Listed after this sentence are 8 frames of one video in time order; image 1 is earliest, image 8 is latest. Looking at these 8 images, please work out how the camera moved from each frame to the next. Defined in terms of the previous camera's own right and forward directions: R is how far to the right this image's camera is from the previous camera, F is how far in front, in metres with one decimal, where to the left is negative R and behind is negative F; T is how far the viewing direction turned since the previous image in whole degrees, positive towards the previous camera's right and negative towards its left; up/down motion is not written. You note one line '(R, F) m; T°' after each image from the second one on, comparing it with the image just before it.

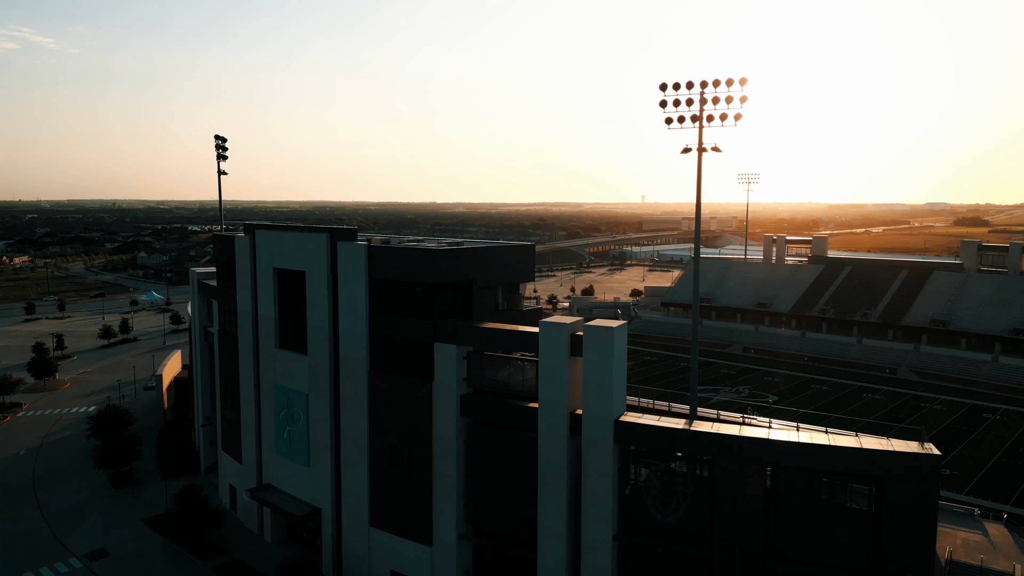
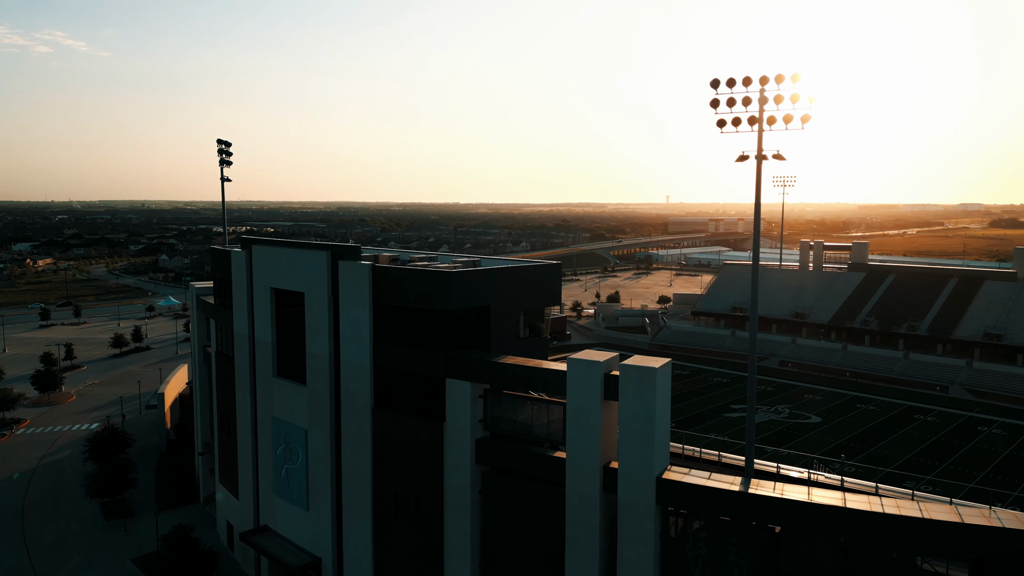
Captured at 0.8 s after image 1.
(0.0, +1.8) m; -2°
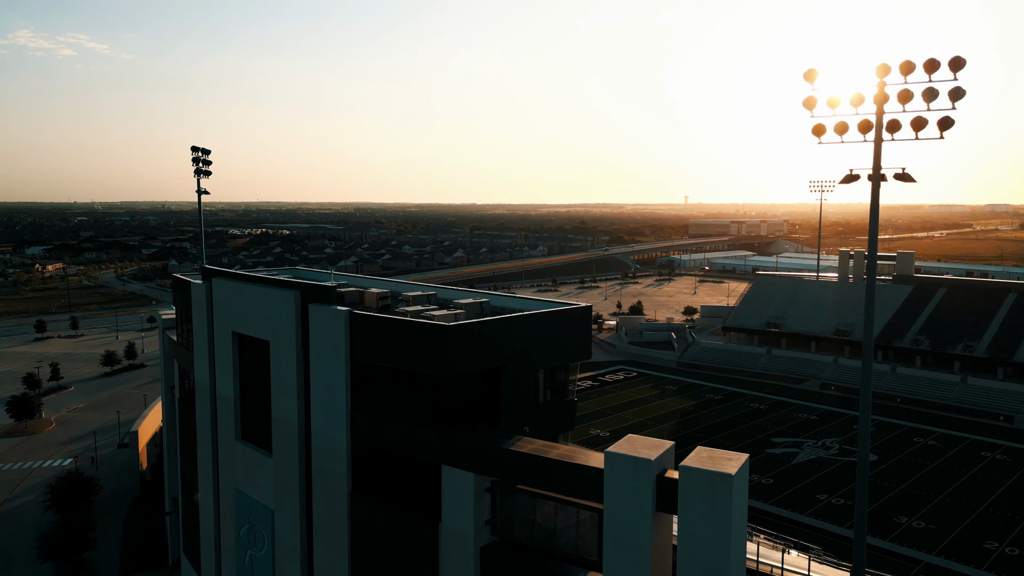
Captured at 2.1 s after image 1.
(0.0, +2.9) m; -1°
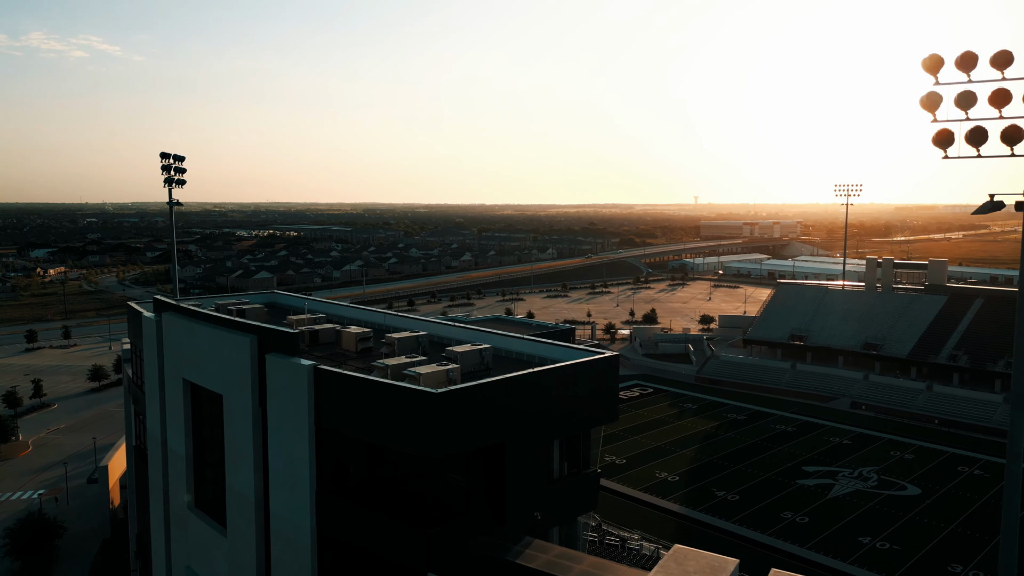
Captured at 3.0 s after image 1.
(0.0, +2.1) m; -1°
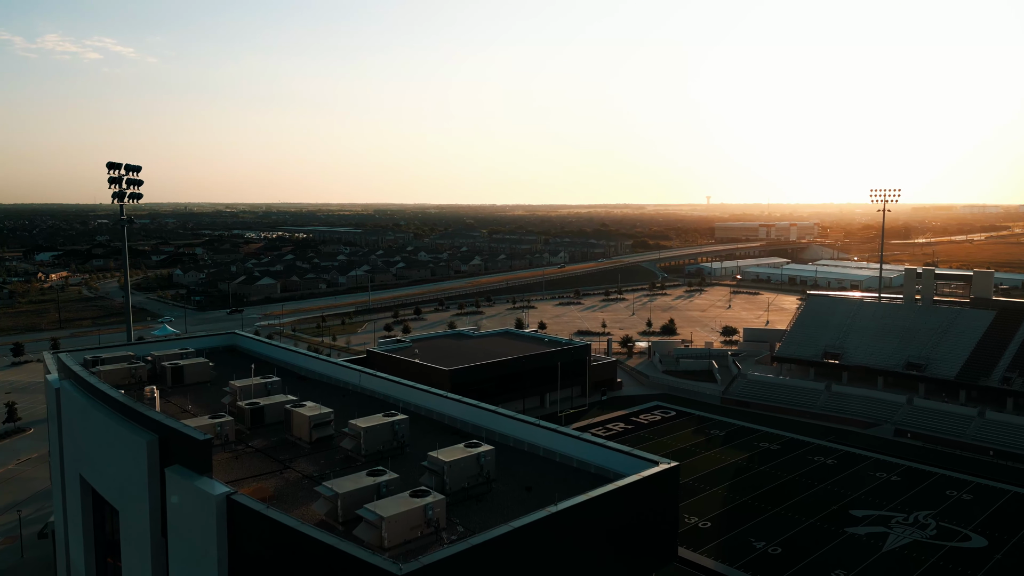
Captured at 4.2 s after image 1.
(0.0, +2.6) m; -1°
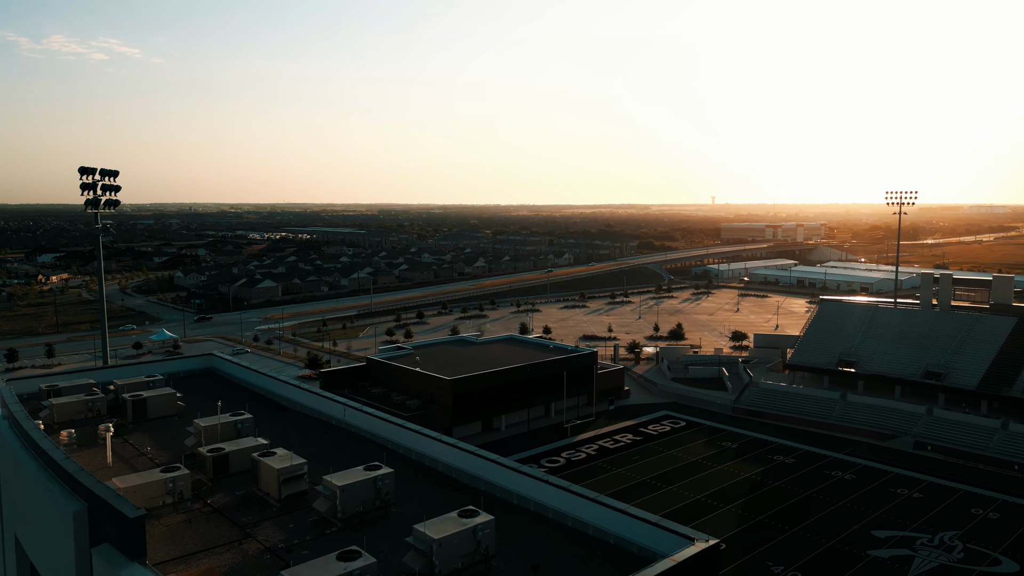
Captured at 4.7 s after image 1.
(0.0, +1.0) m; 0°
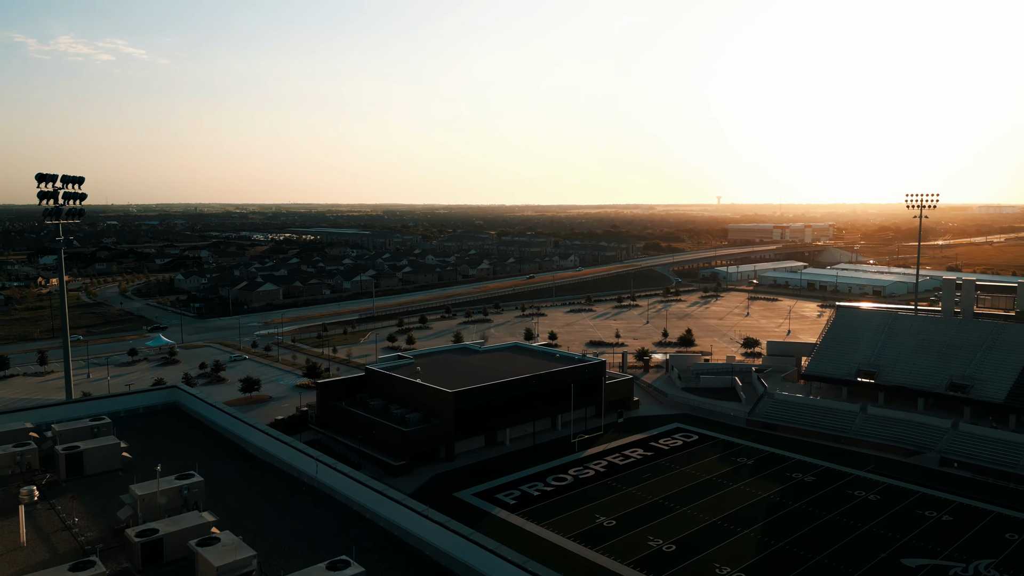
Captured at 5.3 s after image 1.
(0.0, +1.3) m; 0°
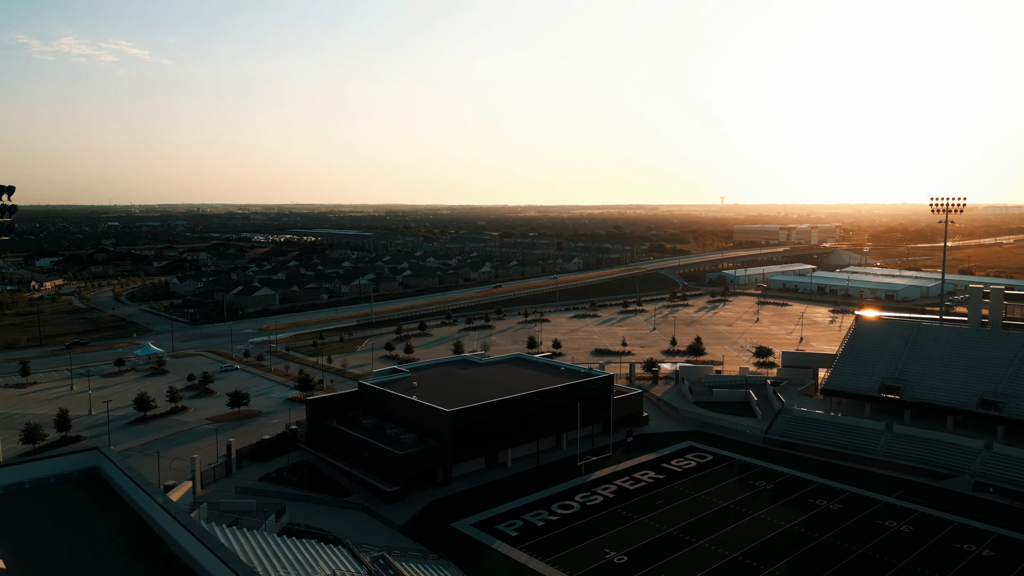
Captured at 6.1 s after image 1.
(0.0, +1.8) m; 0°
